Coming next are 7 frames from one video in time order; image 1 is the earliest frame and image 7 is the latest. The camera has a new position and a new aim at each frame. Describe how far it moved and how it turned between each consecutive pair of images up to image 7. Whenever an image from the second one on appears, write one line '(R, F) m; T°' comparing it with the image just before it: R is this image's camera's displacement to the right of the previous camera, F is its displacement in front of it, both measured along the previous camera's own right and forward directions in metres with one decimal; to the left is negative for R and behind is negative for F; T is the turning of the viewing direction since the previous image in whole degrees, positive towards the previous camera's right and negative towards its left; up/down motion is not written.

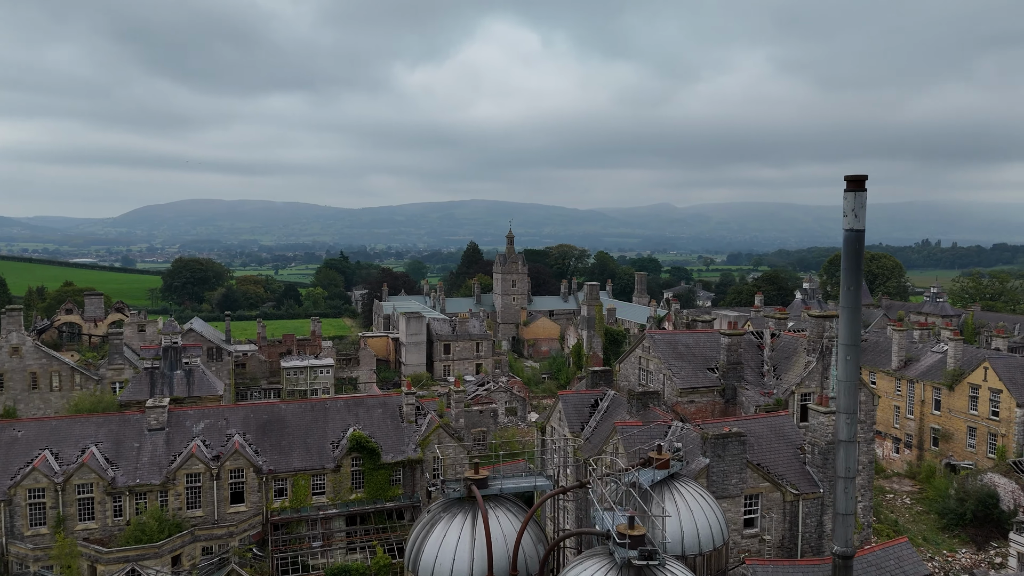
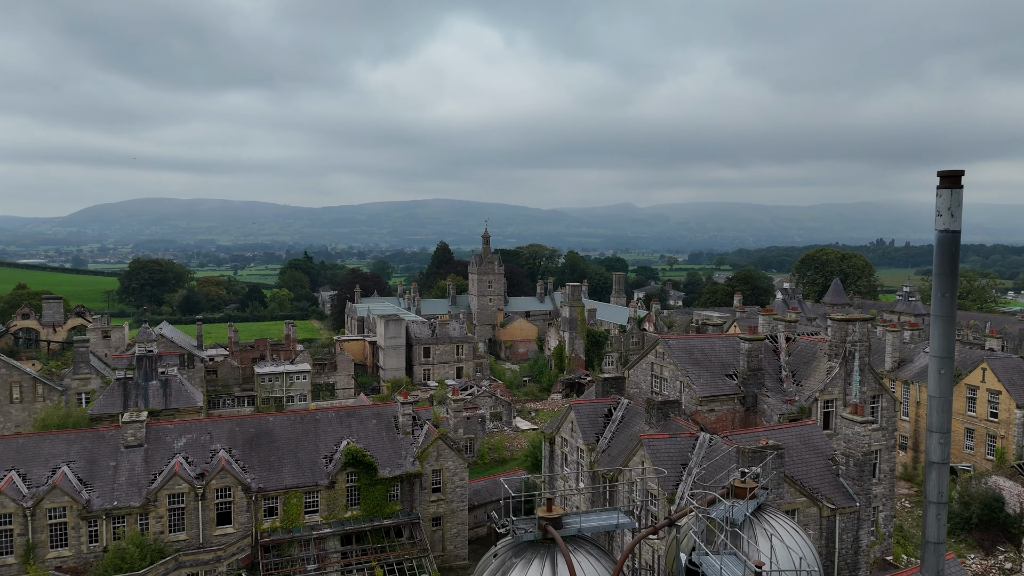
(-1.4, +1.3) m; +3°
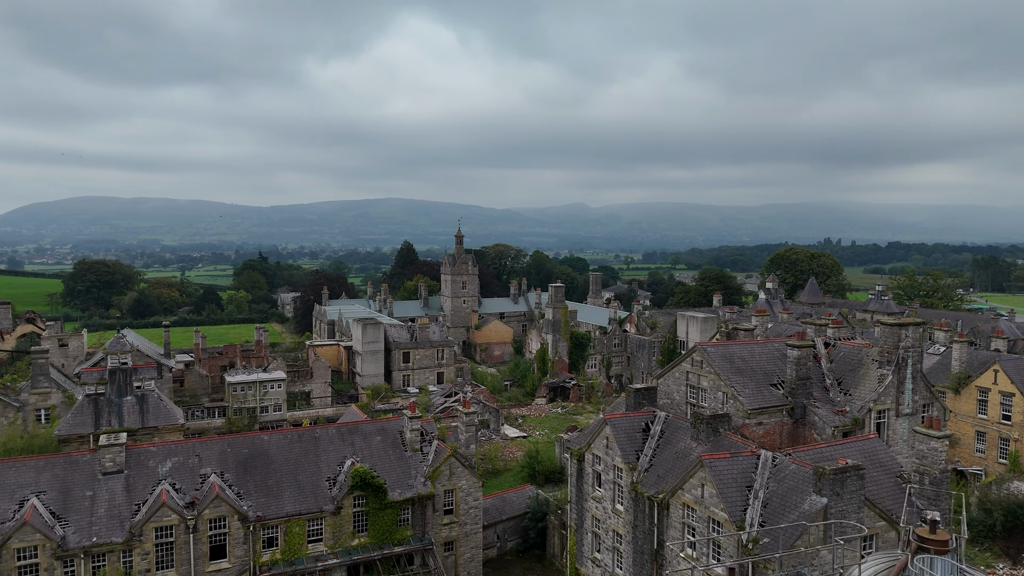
(-2.1, +2.0) m; +4°
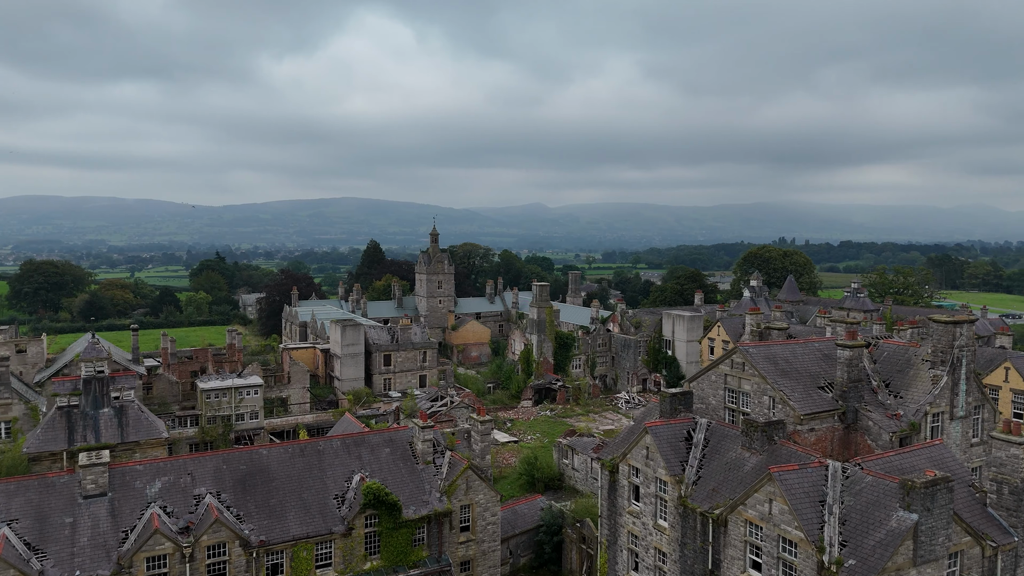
(-1.9, +1.8) m; +3°
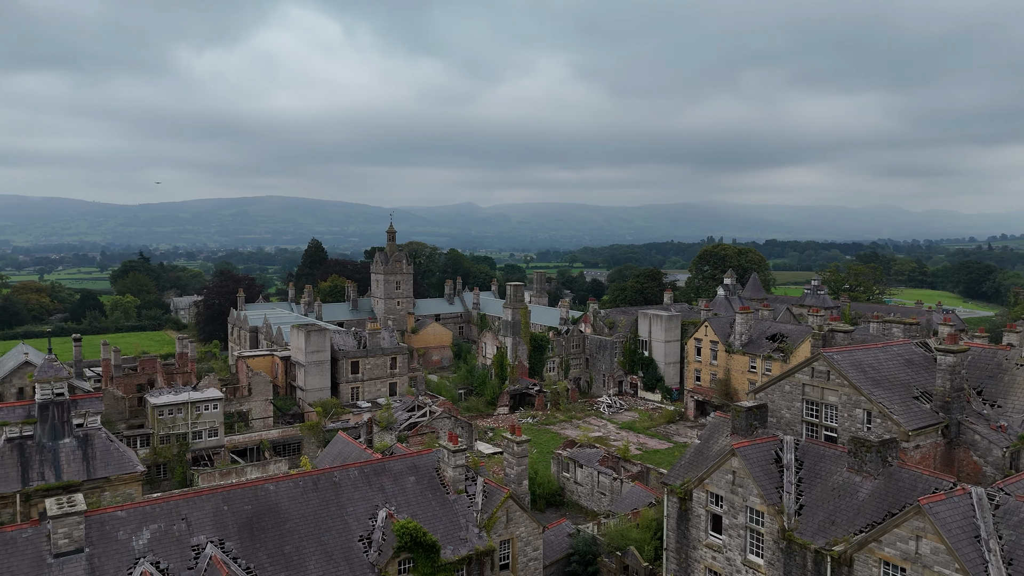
(-3.0, +3.0) m; +5°
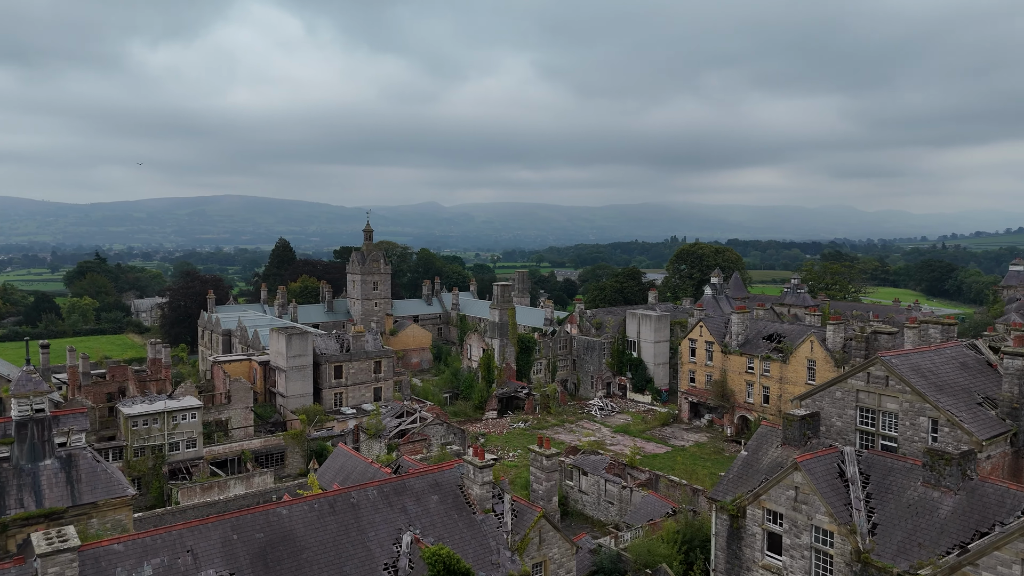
(-1.7, +1.6) m; +3°
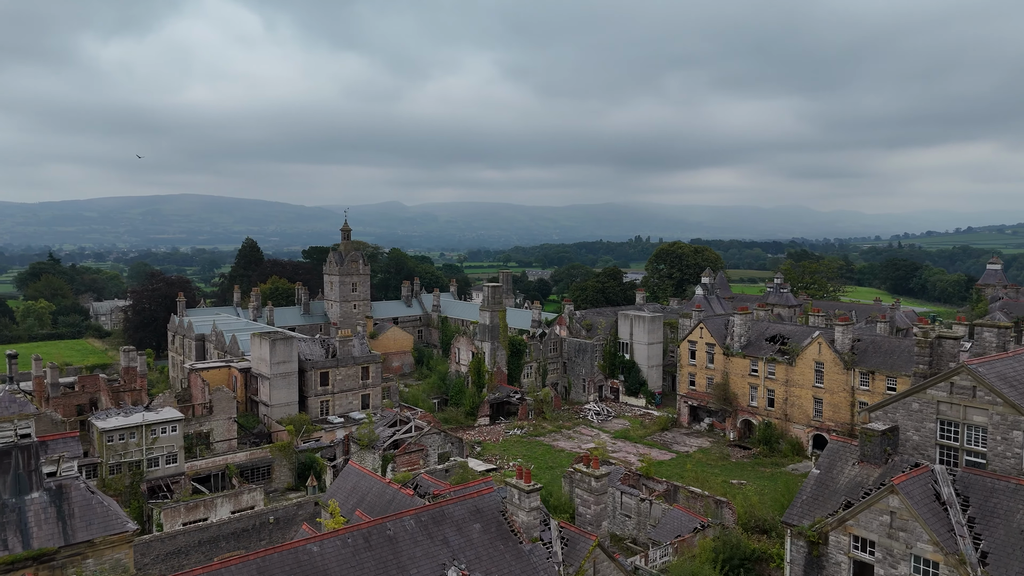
(-1.9, +1.8) m; +3°
